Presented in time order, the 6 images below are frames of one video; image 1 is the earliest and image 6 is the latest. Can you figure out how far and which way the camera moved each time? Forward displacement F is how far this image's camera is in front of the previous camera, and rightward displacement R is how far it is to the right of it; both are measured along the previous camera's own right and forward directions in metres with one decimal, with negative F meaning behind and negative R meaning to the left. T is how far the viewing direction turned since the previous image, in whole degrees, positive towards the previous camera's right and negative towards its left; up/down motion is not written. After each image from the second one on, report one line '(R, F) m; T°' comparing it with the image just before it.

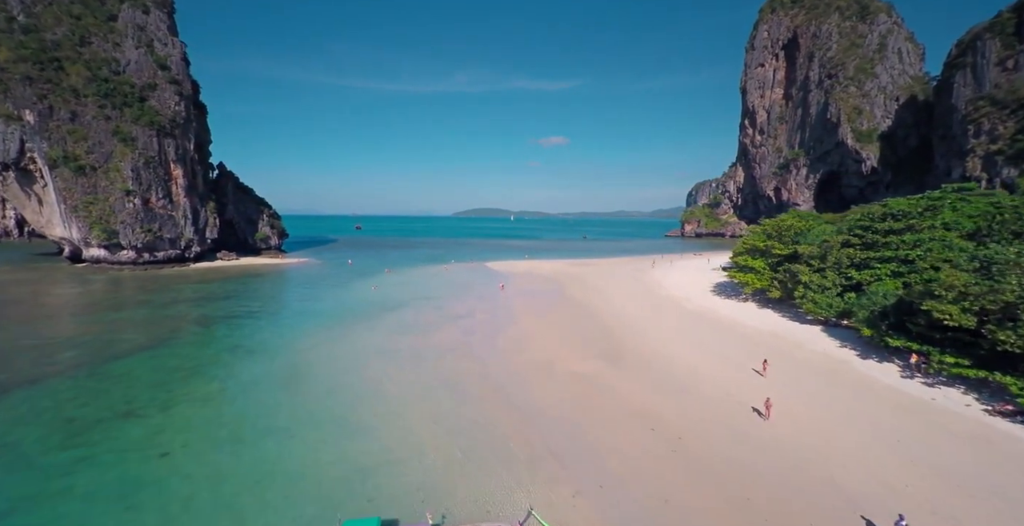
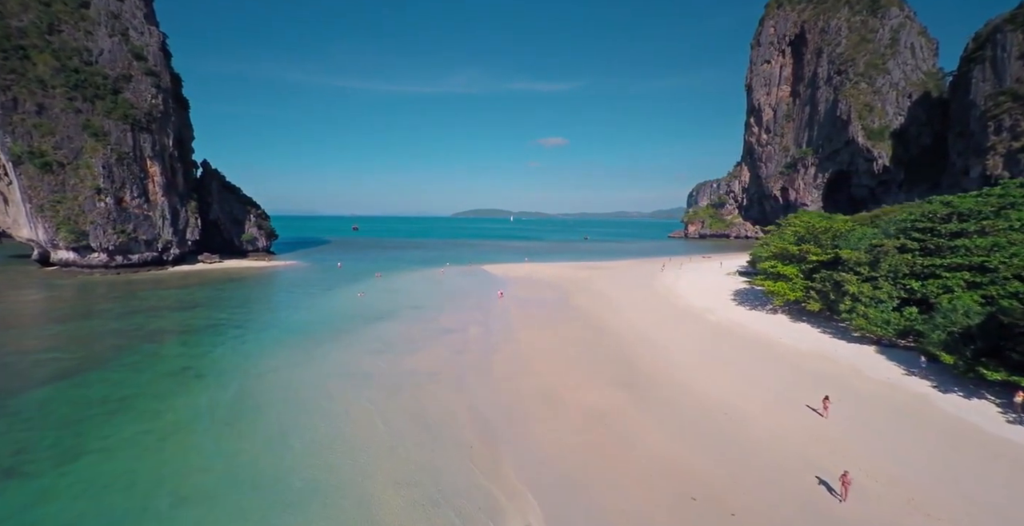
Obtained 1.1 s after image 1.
(+0.1, +2.7) m; 0°
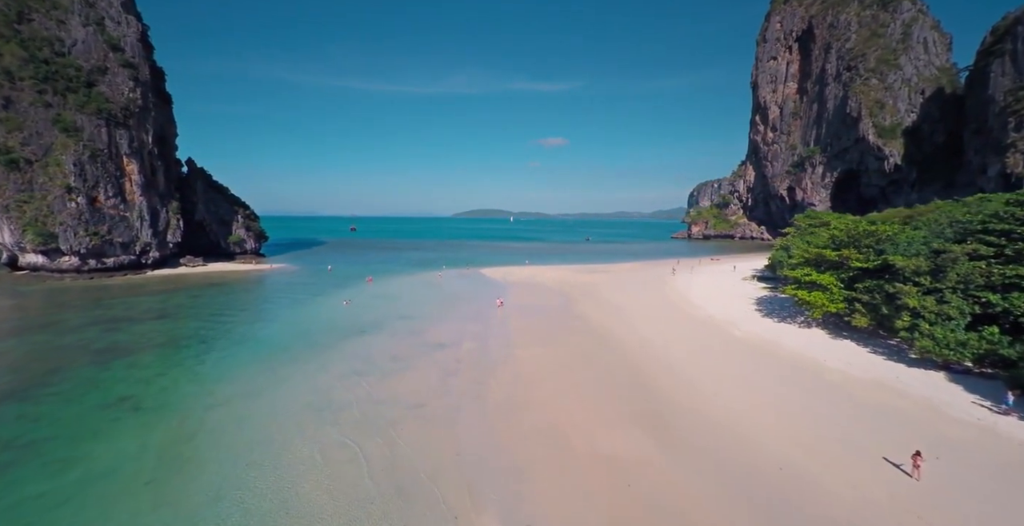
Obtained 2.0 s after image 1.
(+0.1, +2.4) m; 0°
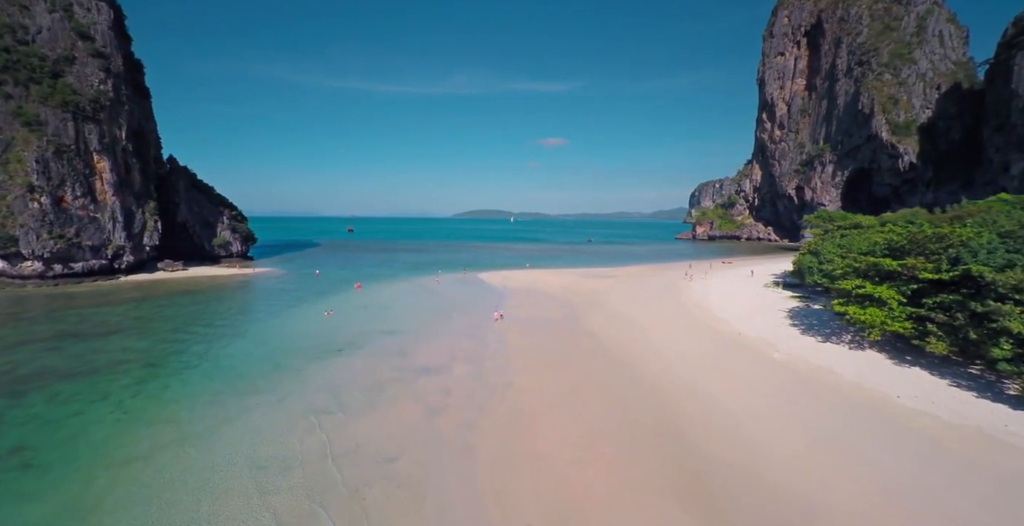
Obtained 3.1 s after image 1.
(0.0, +2.7) m; 0°
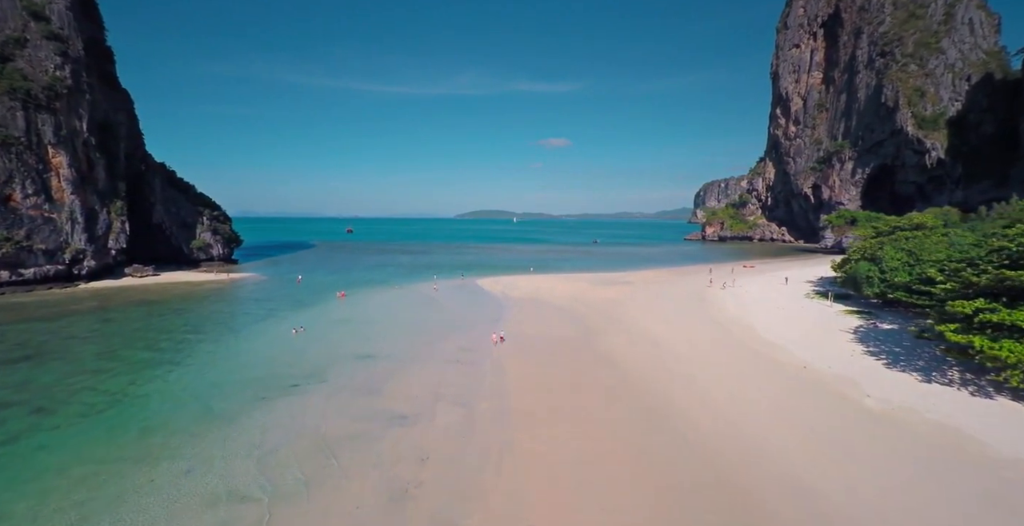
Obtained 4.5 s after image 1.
(0.0, +3.8) m; 0°
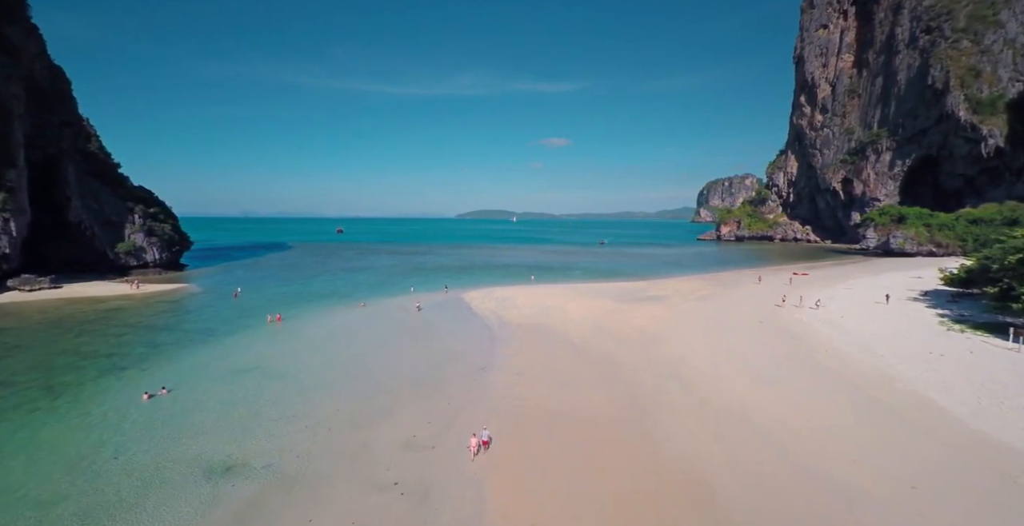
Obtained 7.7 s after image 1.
(+0.2, +8.2) m; 0°
